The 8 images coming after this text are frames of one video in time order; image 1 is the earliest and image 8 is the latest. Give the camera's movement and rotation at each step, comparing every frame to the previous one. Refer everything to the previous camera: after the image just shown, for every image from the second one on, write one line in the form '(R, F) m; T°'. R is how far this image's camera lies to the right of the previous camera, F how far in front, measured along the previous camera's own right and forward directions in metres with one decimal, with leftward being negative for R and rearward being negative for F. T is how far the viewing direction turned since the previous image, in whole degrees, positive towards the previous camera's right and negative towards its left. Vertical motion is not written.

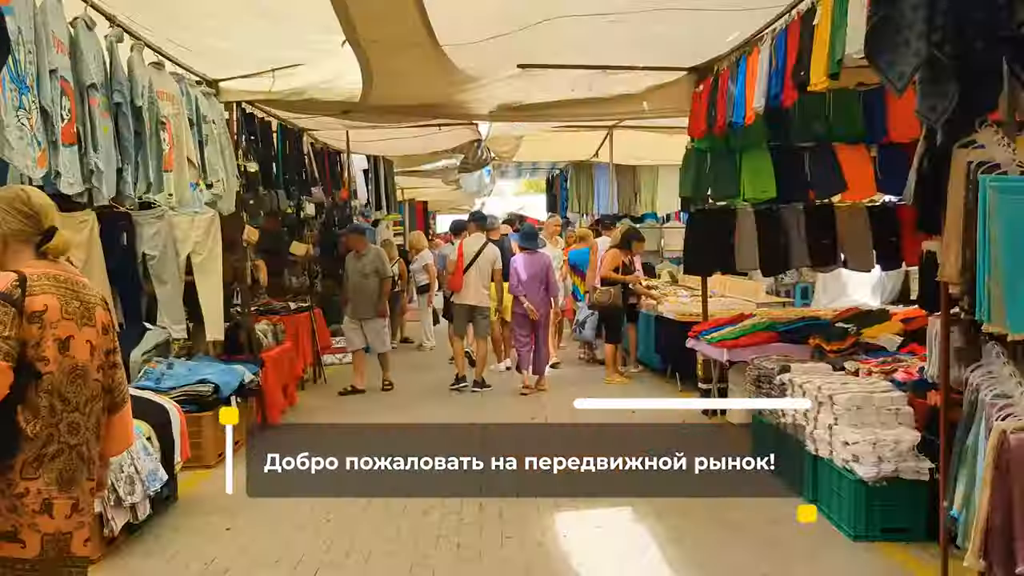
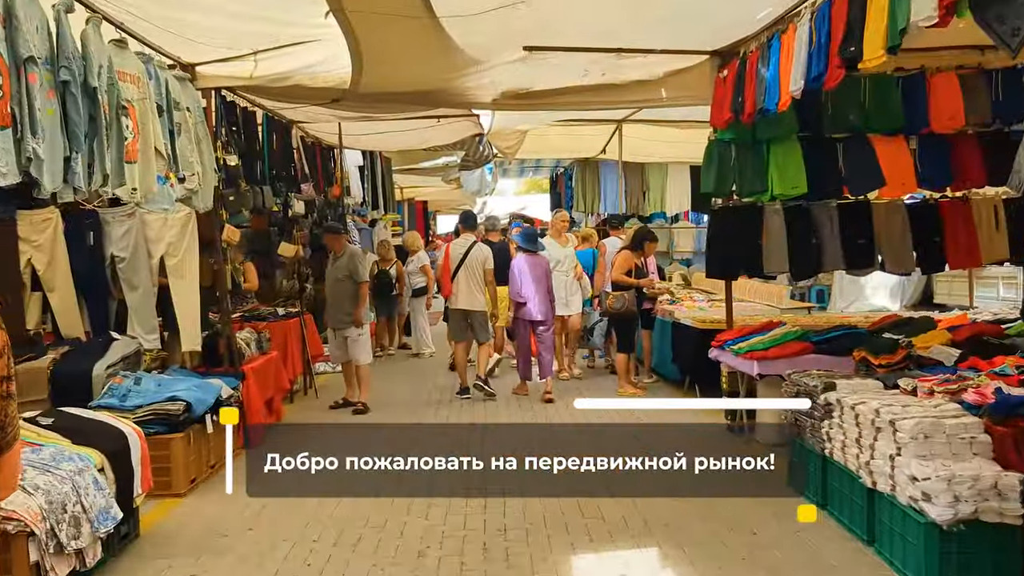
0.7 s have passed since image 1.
(0.0, +0.6) m; 0°
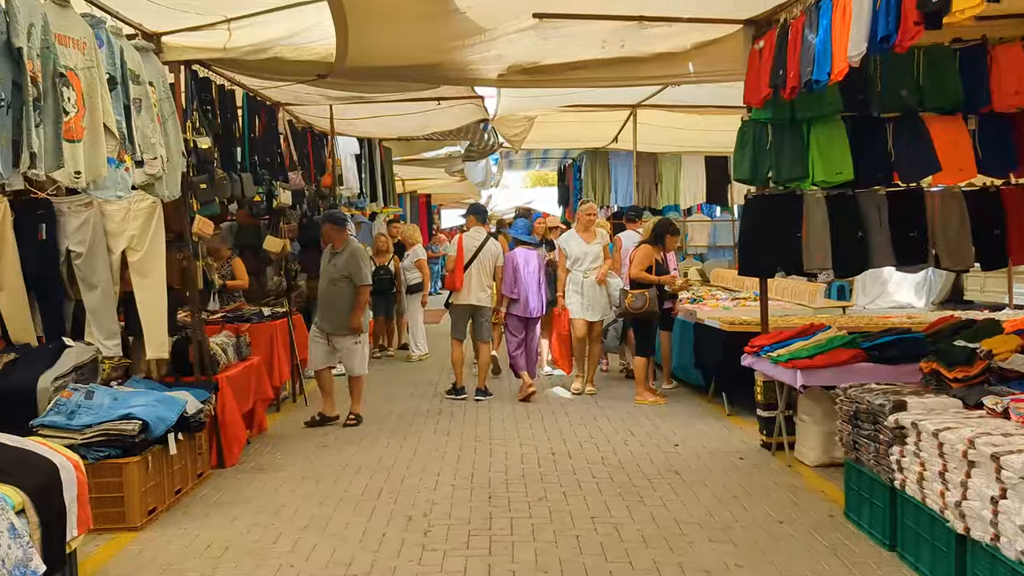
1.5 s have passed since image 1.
(0.0, +0.7) m; 0°
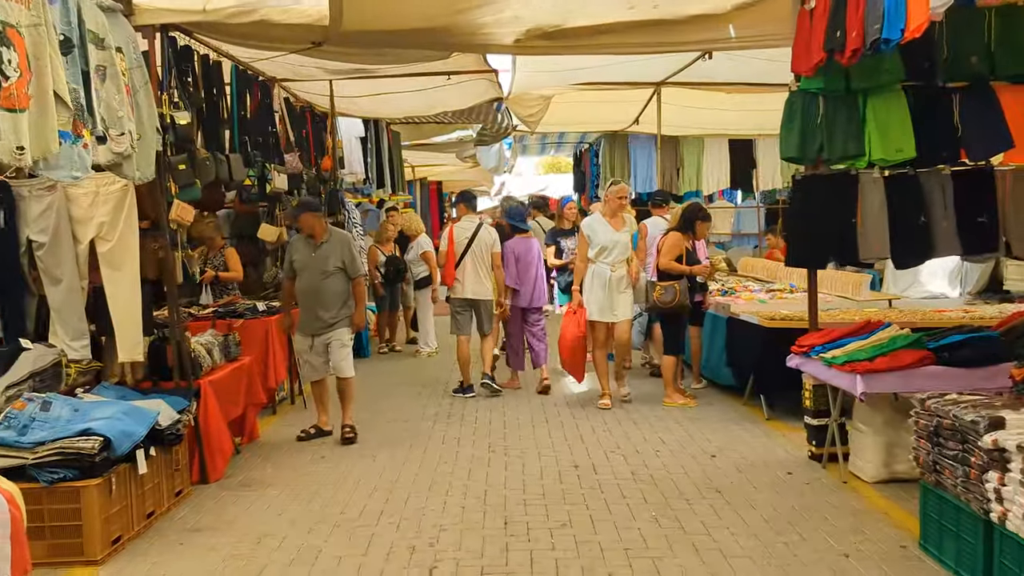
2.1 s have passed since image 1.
(0.0, +0.6) m; -1°
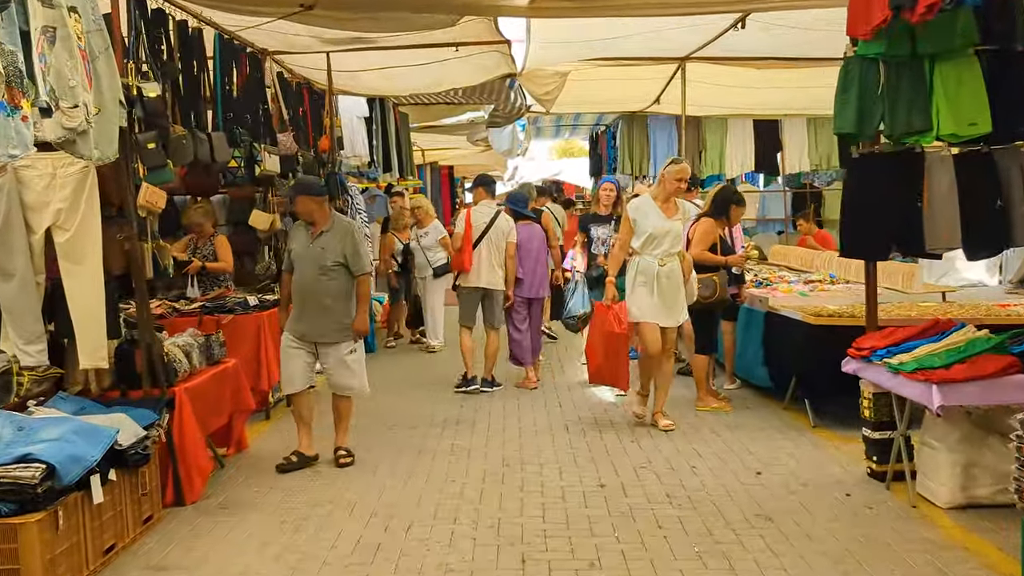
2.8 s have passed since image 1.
(0.0, +0.6) m; -1°
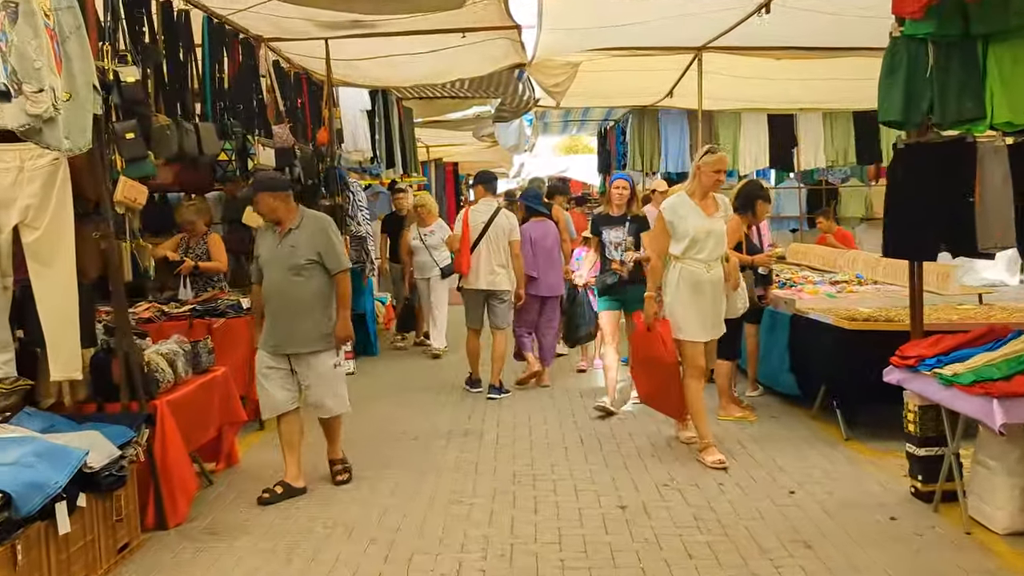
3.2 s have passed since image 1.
(0.0, +0.4) m; 0°
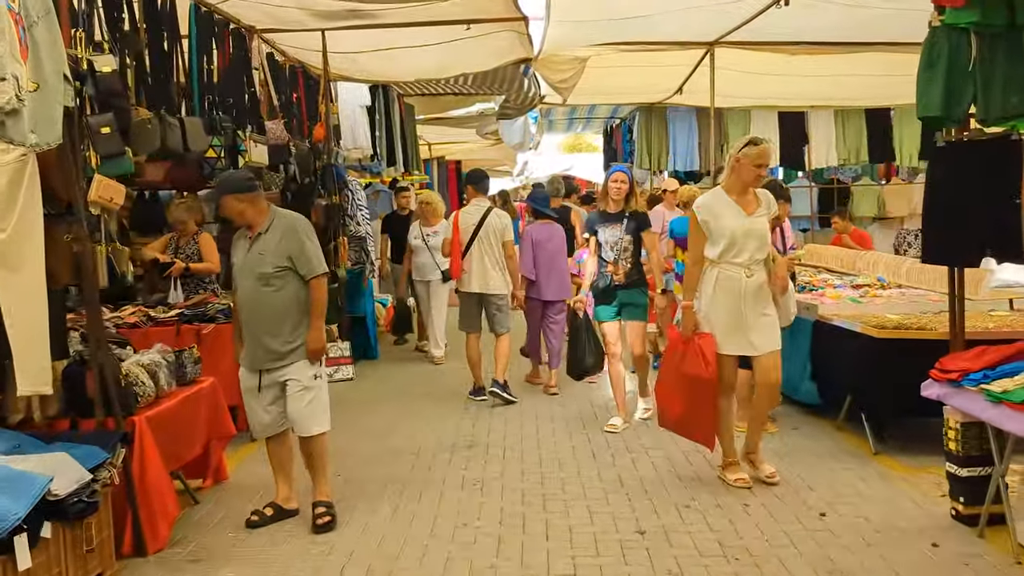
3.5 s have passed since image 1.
(0.0, +0.3) m; 0°
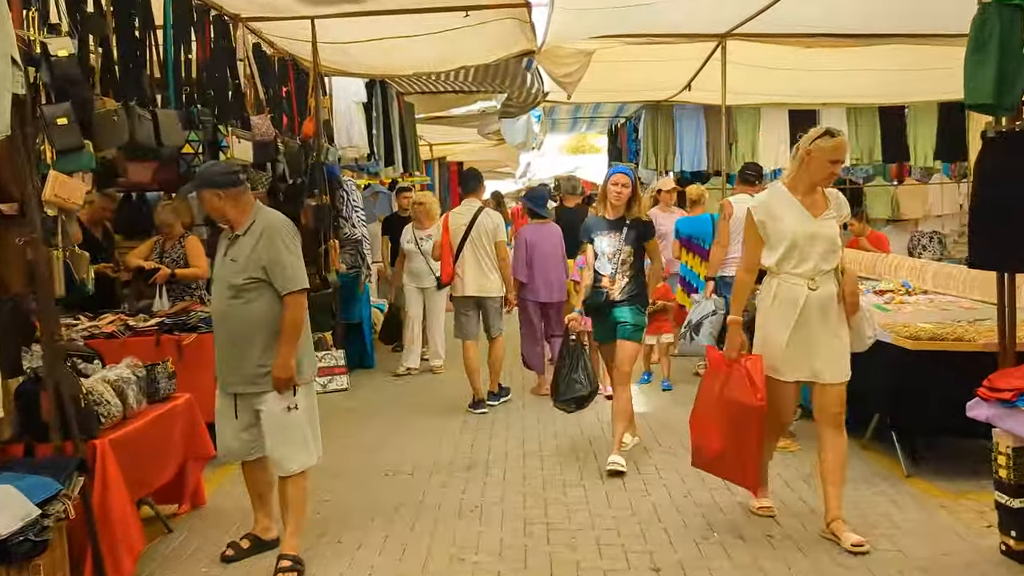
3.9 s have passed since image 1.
(0.0, +0.4) m; 0°
